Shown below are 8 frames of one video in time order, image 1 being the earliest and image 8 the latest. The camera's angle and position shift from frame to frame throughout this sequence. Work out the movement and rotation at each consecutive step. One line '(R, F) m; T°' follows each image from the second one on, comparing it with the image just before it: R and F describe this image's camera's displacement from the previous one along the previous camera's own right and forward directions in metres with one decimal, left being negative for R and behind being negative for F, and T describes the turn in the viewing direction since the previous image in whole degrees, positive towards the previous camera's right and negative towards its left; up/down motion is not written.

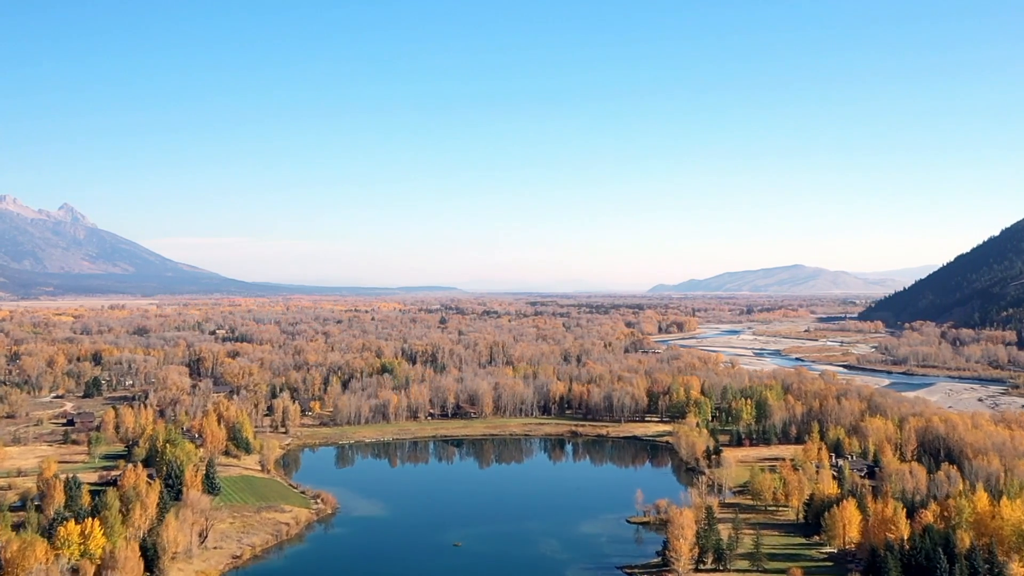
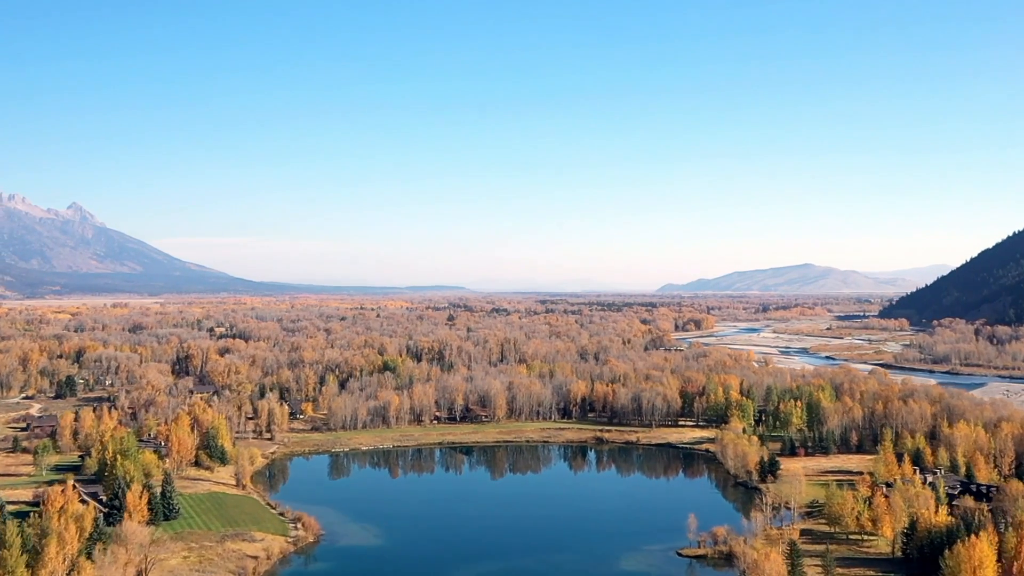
(-1.0, +10.9) m; -1°
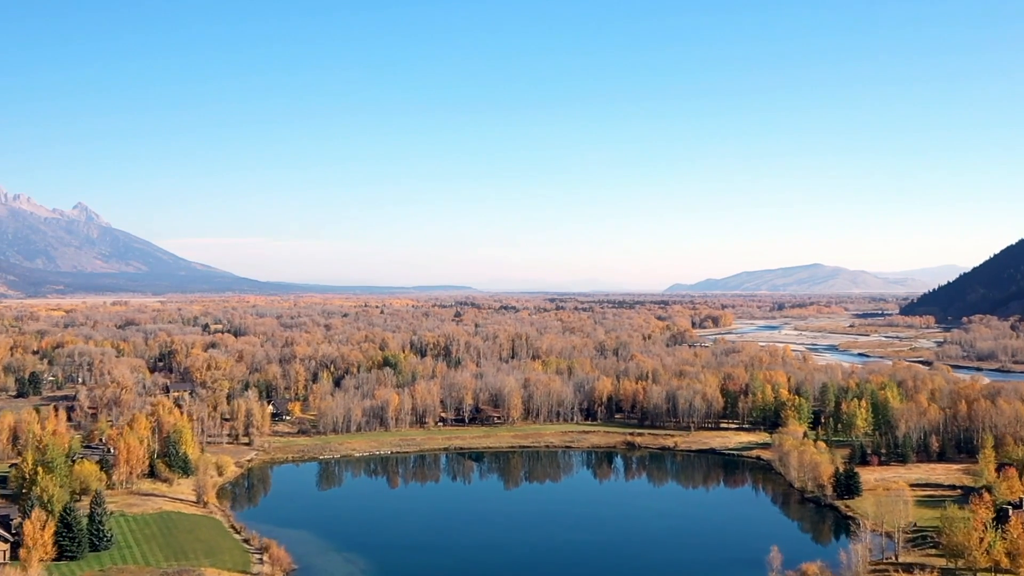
(-1.0, +11.1) m; 0°
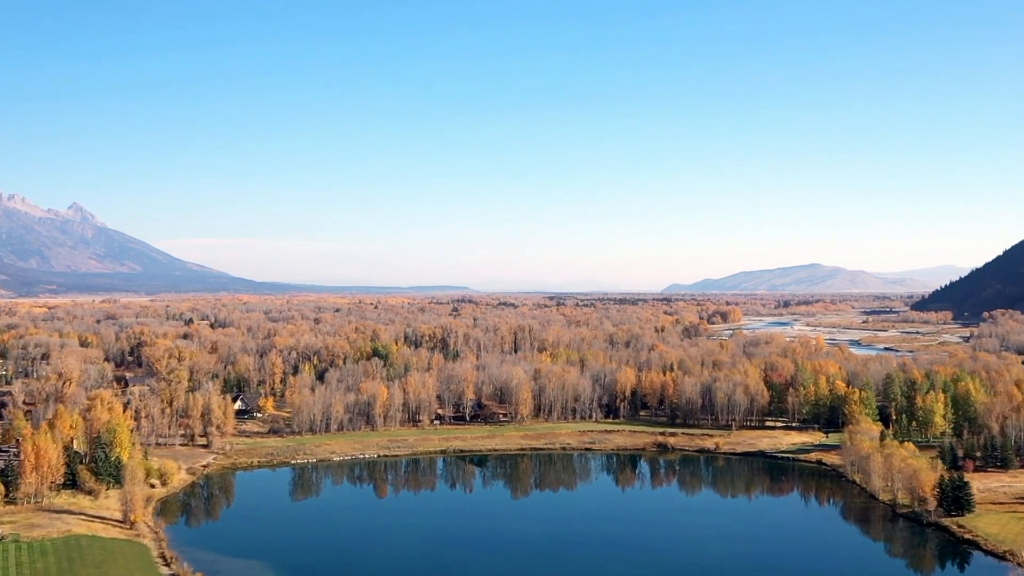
(-1.0, +11.1) m; 0°
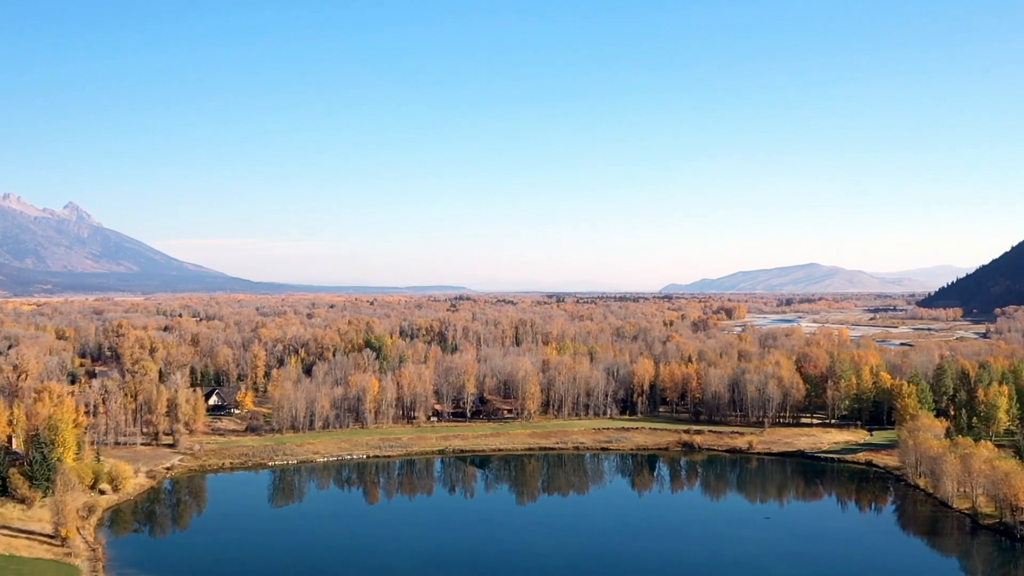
(-0.7, +6.6) m; 0°
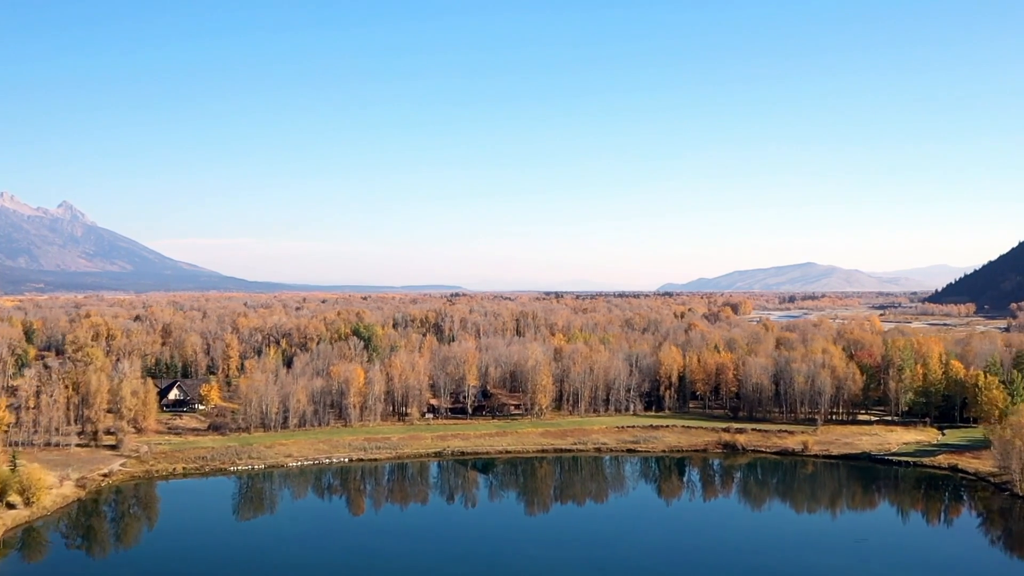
(-0.8, +8.2) m; 0°
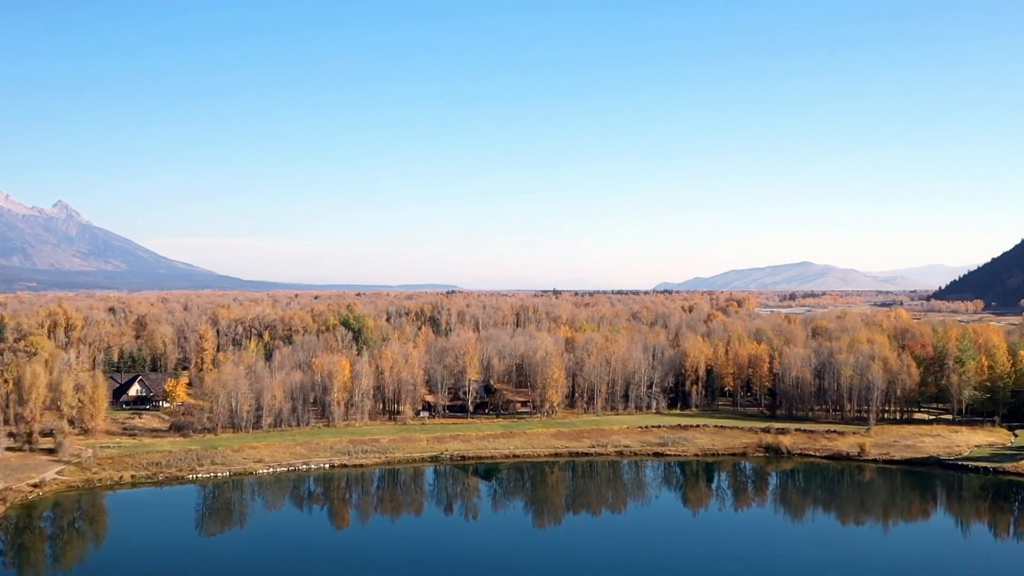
(-0.6, +6.1) m; 0°
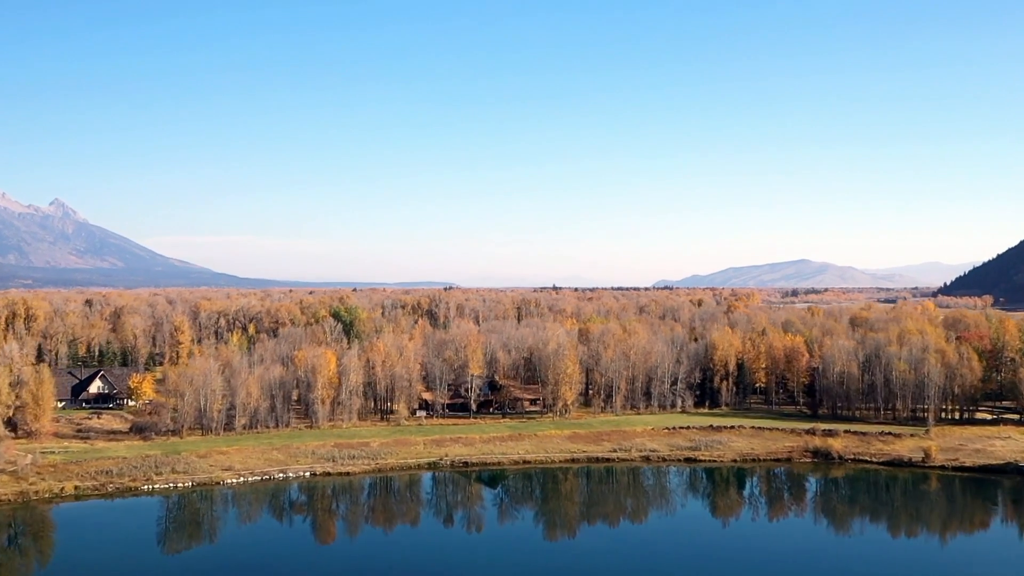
(-0.5, +5.0) m; 0°
